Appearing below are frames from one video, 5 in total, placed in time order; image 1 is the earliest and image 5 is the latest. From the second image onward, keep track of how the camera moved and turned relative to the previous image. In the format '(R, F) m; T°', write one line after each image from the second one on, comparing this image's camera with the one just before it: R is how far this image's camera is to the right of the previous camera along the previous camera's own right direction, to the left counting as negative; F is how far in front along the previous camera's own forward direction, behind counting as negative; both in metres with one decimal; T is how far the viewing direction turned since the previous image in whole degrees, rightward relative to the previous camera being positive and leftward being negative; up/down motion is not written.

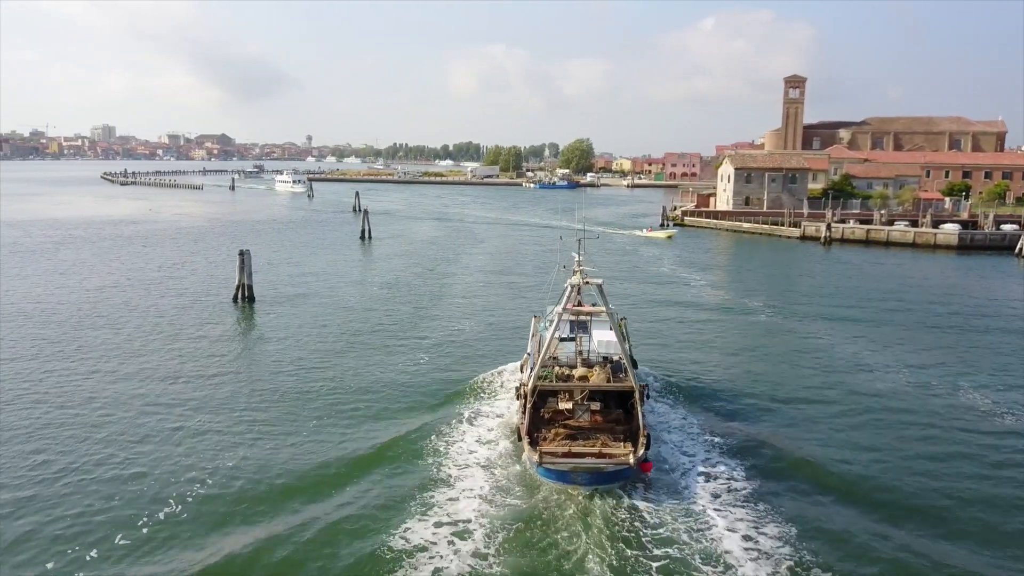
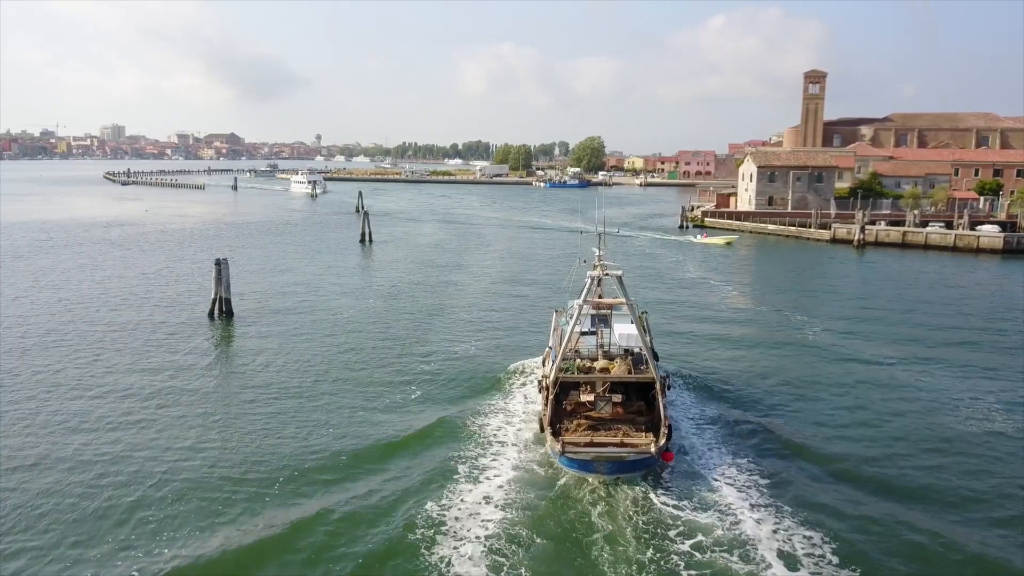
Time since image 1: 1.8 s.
(0.0, +1.7) m; -1°
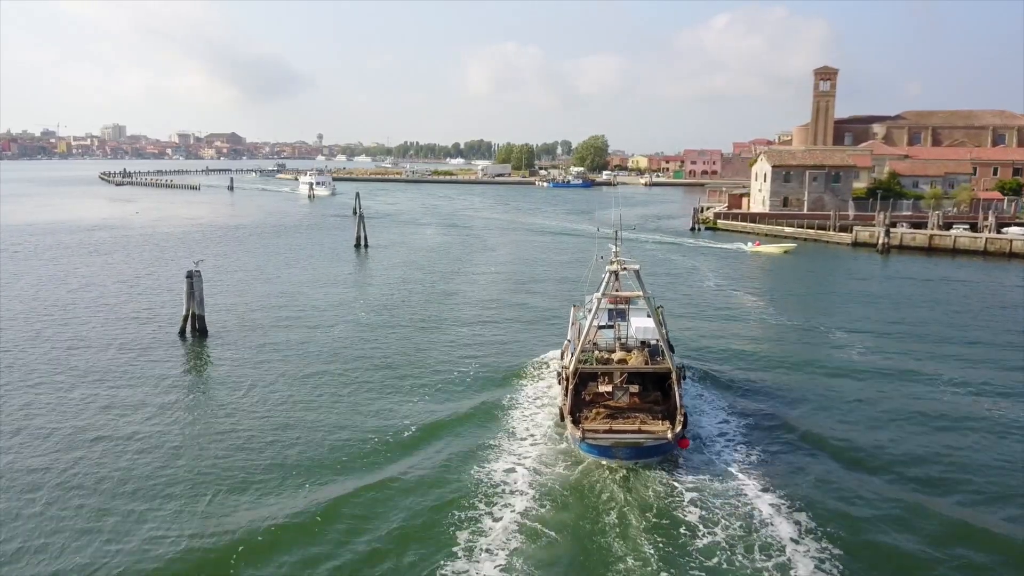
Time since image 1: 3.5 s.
(-0.1, +1.3) m; 0°
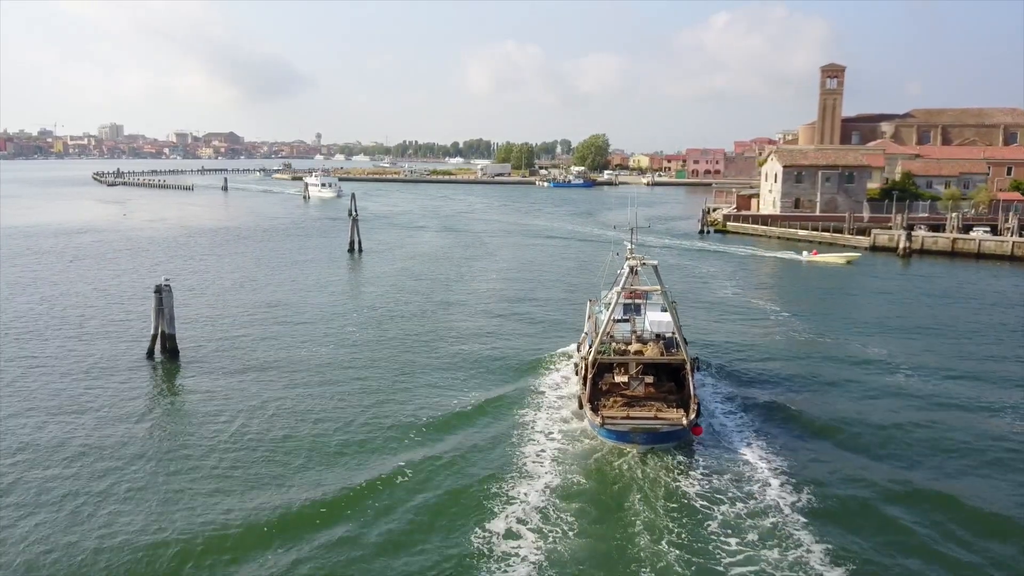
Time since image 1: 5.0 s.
(-0.1, +1.1) m; 0°
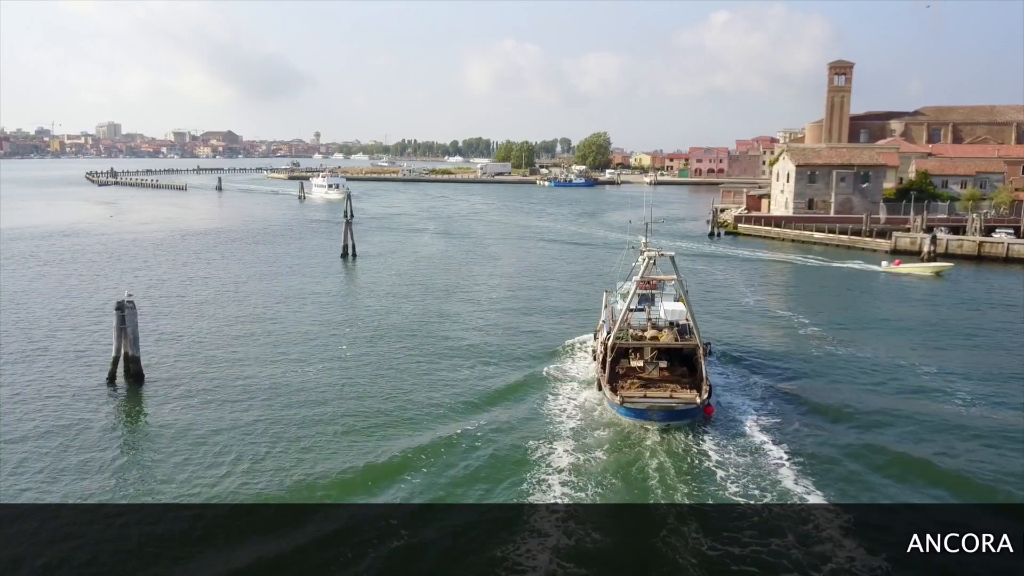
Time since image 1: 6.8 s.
(-0.1, +1.1) m; 0°
